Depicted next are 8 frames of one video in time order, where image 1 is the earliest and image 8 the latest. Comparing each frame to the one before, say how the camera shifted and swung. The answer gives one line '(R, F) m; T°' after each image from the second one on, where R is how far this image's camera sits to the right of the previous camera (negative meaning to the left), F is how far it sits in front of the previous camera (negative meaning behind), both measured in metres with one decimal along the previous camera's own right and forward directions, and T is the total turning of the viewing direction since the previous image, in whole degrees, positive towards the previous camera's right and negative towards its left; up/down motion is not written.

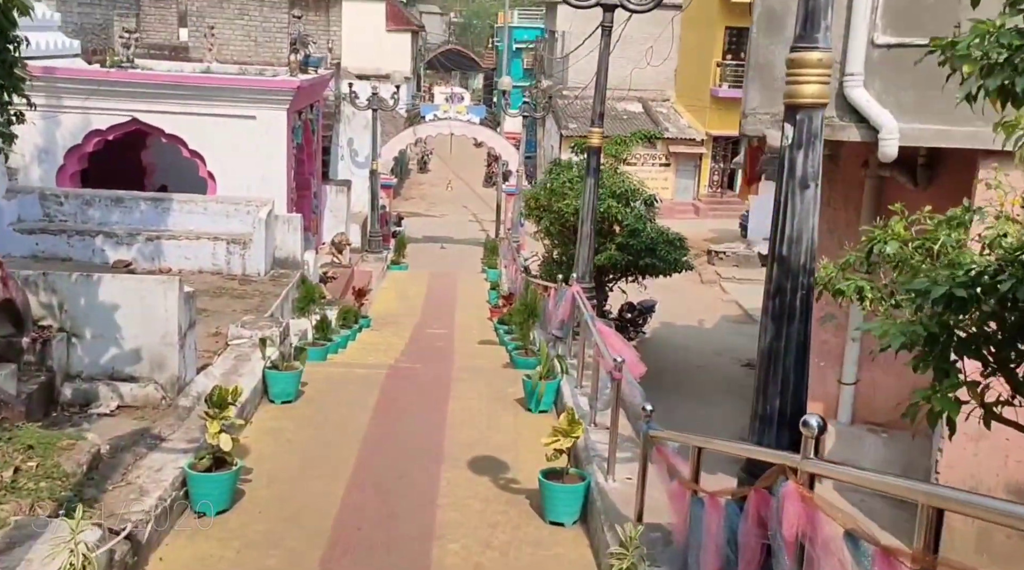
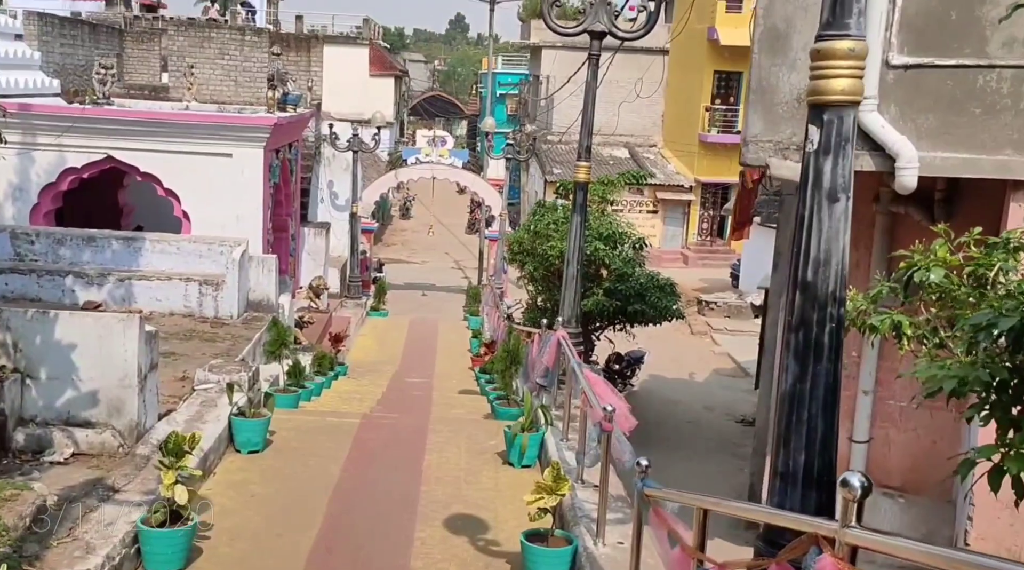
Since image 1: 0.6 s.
(0.0, +0.4) m; +1°
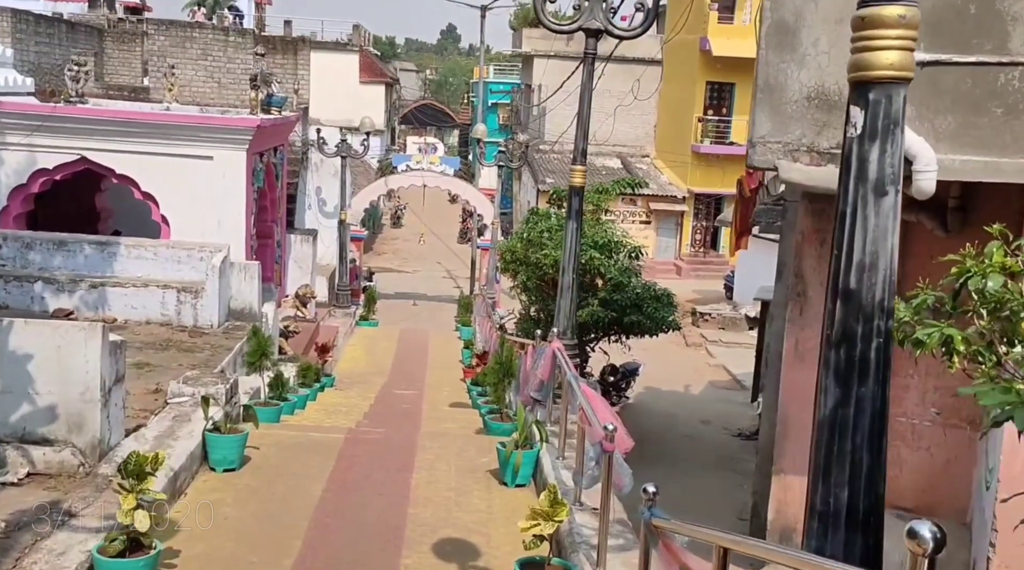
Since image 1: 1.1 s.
(0.0, +0.5) m; 0°
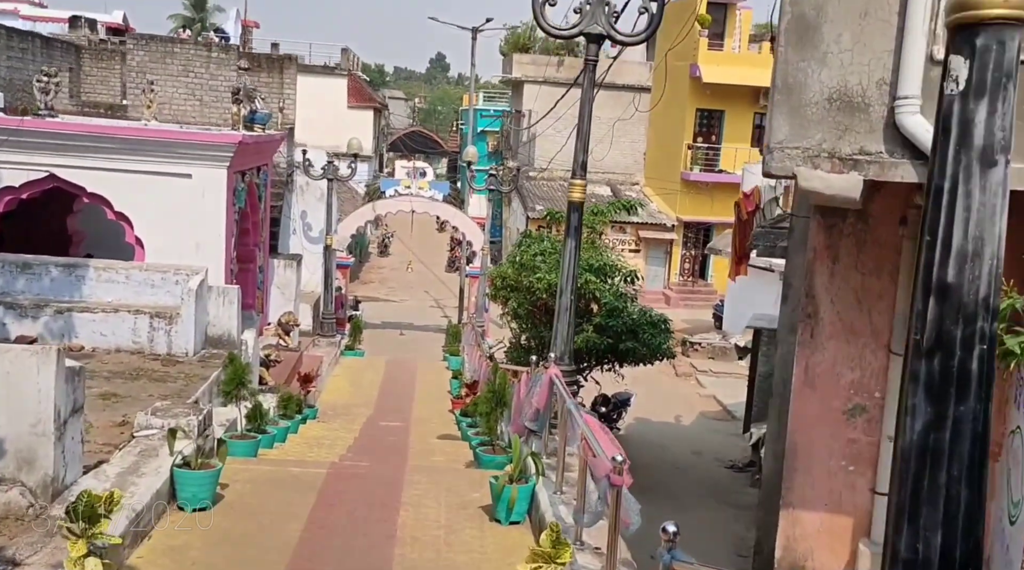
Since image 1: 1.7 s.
(0.0, +0.5) m; +1°
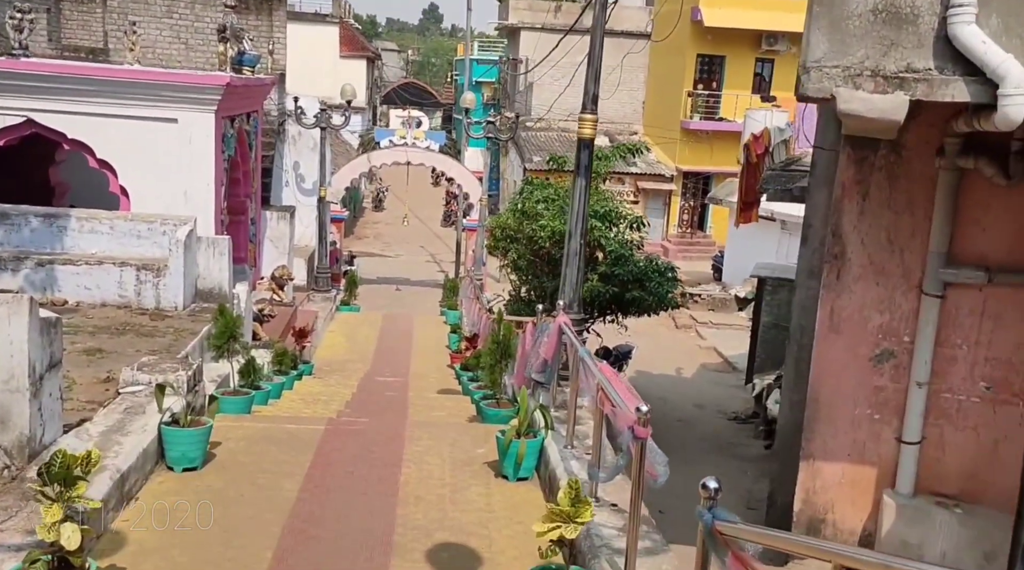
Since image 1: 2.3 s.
(-0.1, +0.4) m; 0°
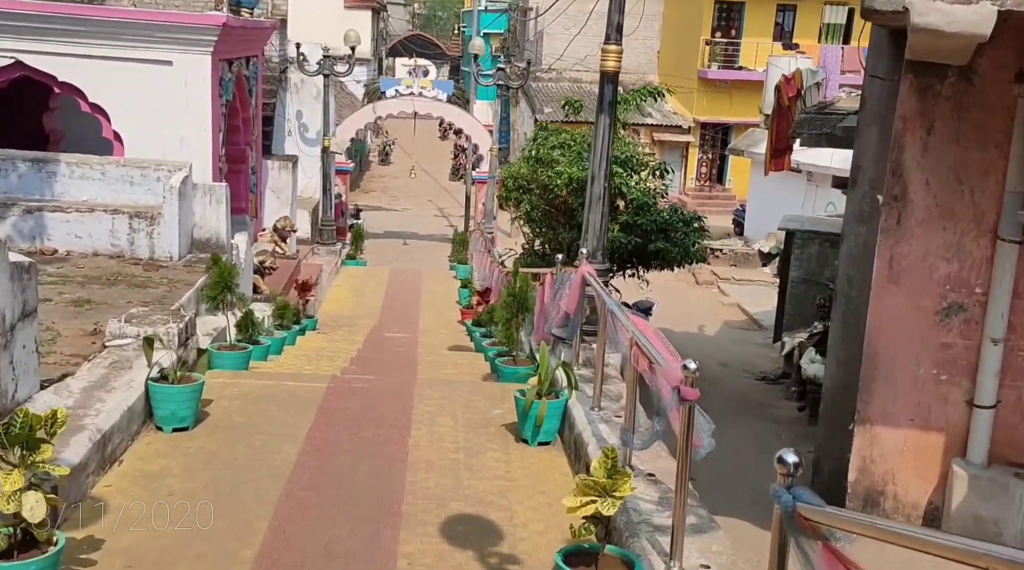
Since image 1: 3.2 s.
(-0.1, +0.6) m; 0°
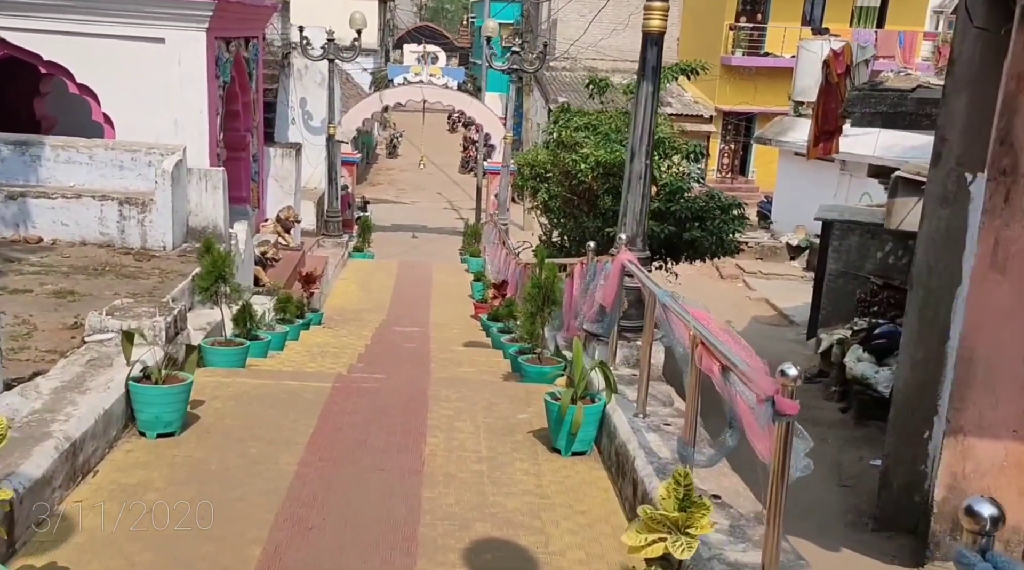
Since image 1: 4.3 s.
(-0.1, +0.8) m; 0°
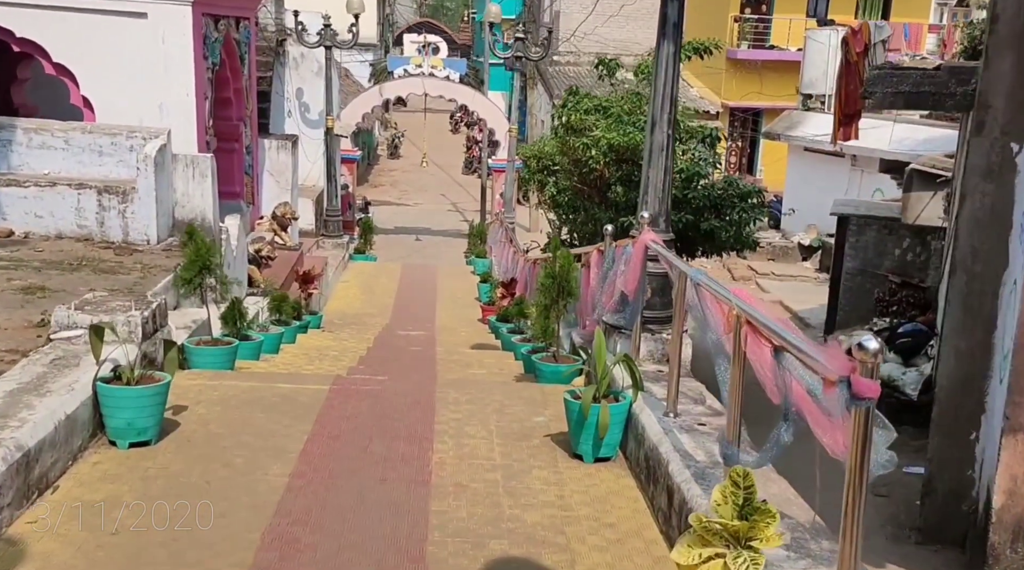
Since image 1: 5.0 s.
(-0.1, +0.6) m; 0°
